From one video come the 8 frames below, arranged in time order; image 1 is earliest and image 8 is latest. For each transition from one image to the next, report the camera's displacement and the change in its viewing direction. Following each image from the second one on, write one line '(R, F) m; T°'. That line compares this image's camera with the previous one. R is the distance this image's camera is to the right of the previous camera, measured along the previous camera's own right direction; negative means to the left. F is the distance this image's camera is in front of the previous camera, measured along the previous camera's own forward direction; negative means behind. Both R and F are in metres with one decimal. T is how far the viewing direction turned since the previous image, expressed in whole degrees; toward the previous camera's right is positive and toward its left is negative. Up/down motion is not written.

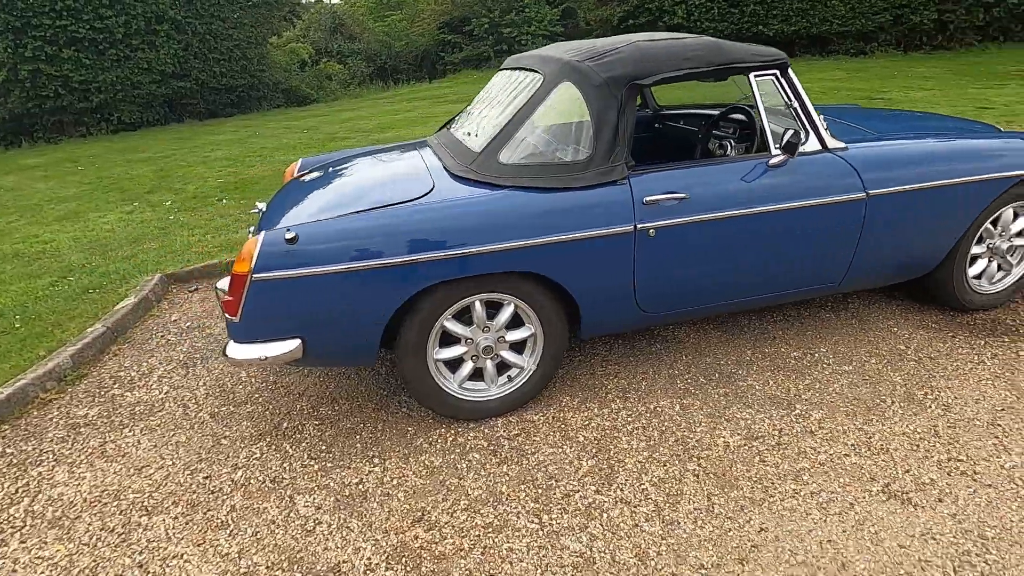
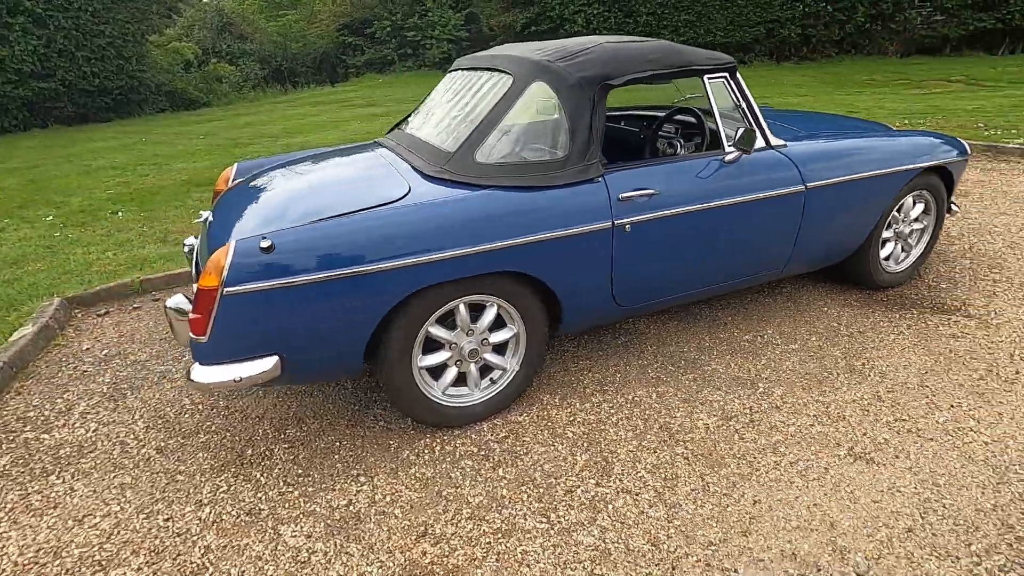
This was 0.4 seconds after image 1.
(-0.3, 0.0) m; +9°
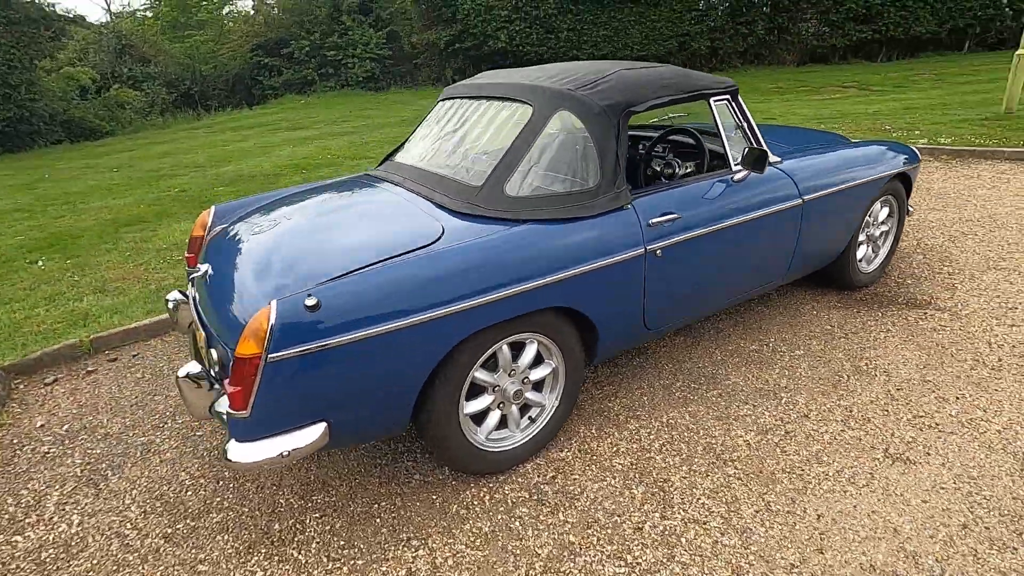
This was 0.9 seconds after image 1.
(-0.5, +0.1) m; +7°
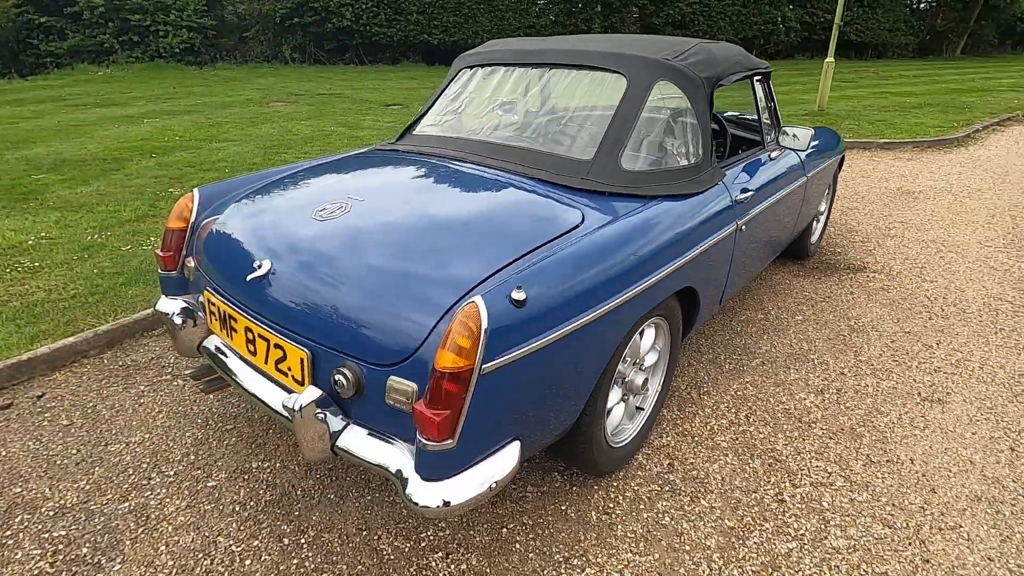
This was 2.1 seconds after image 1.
(-1.1, +0.4) m; +17°
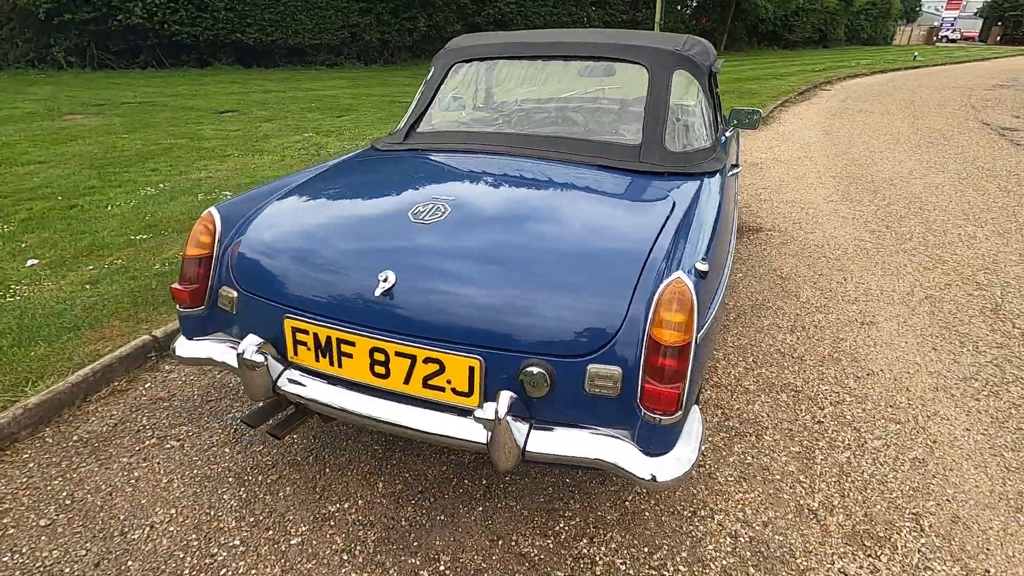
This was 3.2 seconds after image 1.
(-1.0, +0.1) m; +17°
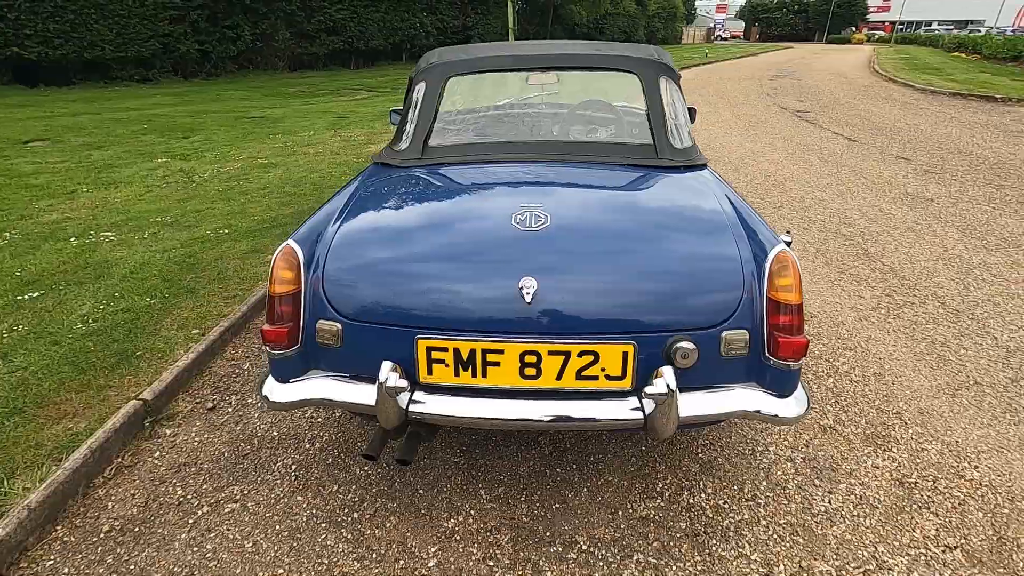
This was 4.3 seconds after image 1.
(-0.9, 0.0) m; +15°
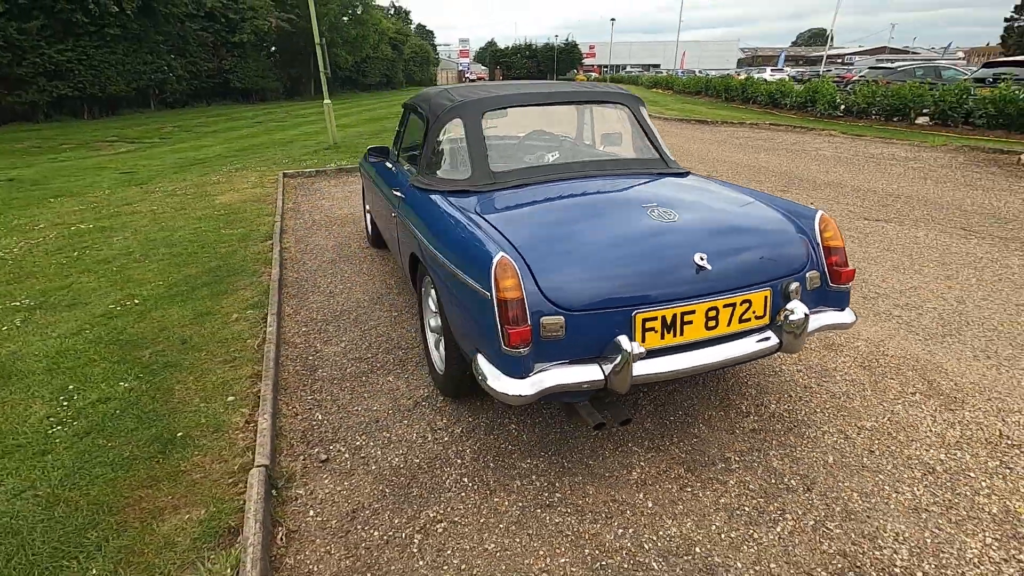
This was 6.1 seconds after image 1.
(-1.6, -0.1) m; +22°
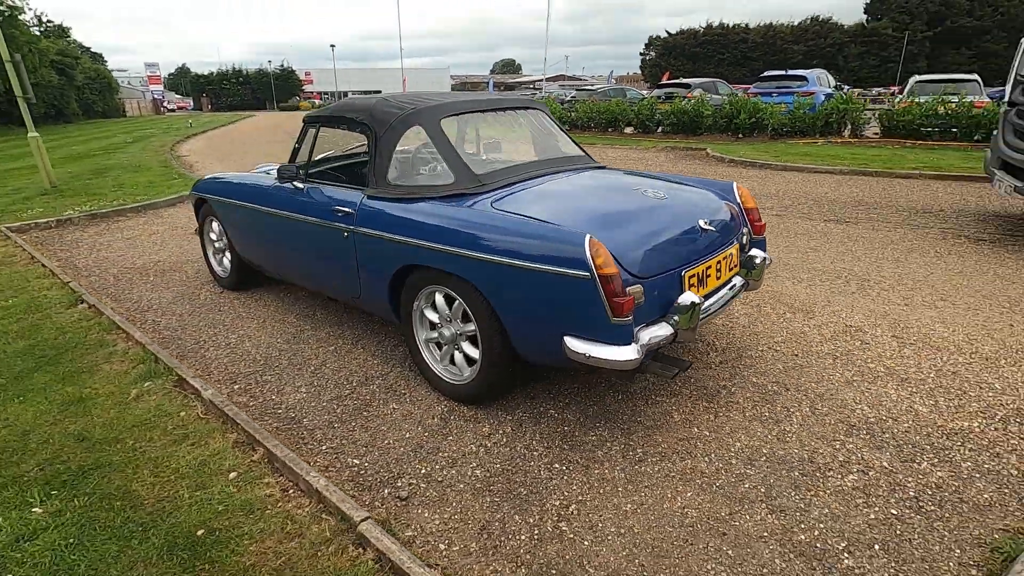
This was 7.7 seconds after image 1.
(-1.4, +0.2) m; +26°
